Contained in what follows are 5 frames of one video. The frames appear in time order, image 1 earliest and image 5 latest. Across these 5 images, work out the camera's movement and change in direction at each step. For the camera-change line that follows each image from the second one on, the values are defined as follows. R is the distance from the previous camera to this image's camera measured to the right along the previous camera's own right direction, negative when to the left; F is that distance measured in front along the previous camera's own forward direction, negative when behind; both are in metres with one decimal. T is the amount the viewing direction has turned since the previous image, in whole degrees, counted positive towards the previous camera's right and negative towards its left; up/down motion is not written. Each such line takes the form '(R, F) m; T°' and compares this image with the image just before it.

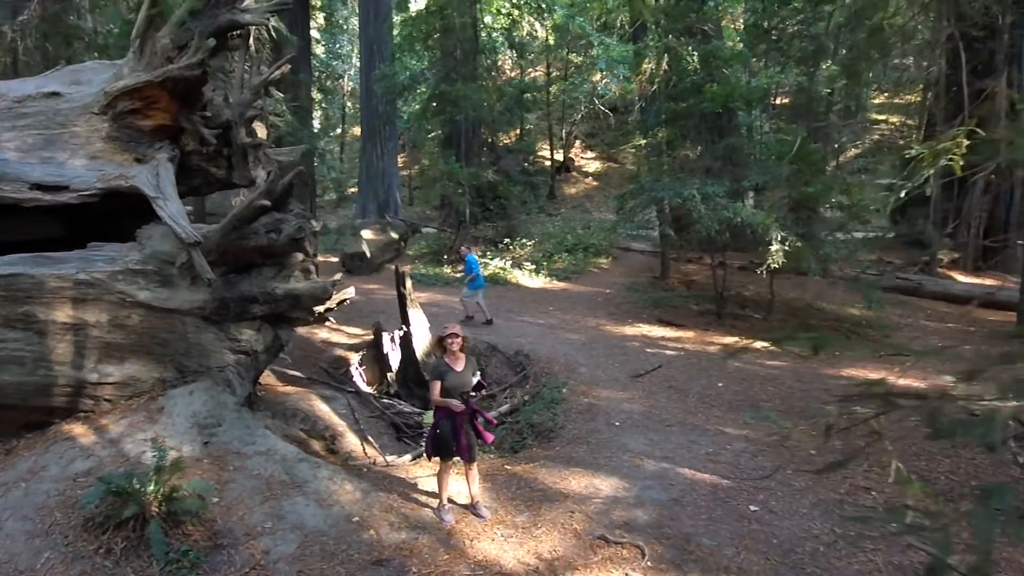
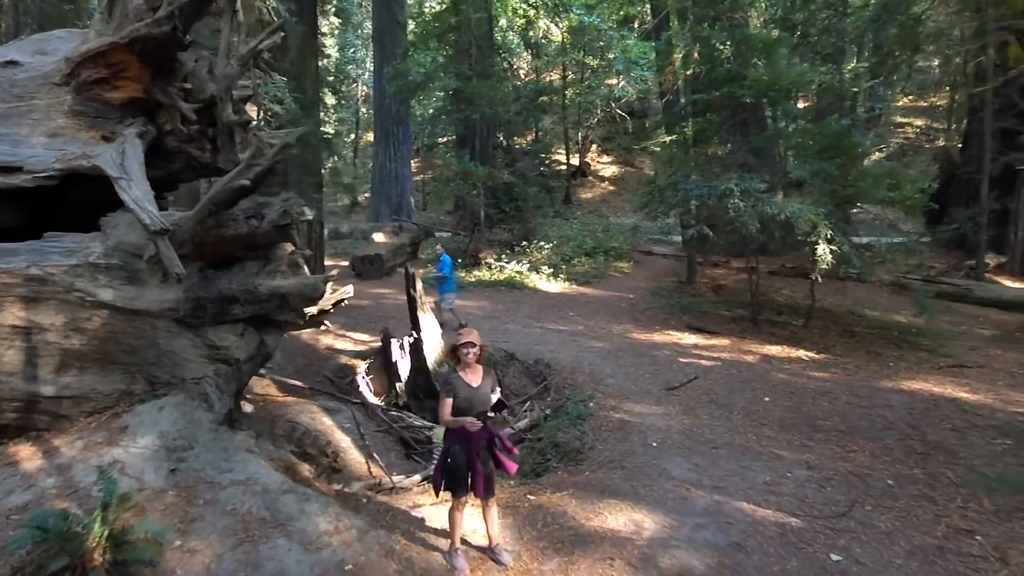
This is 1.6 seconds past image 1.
(-0.1, +0.8) m; -1°
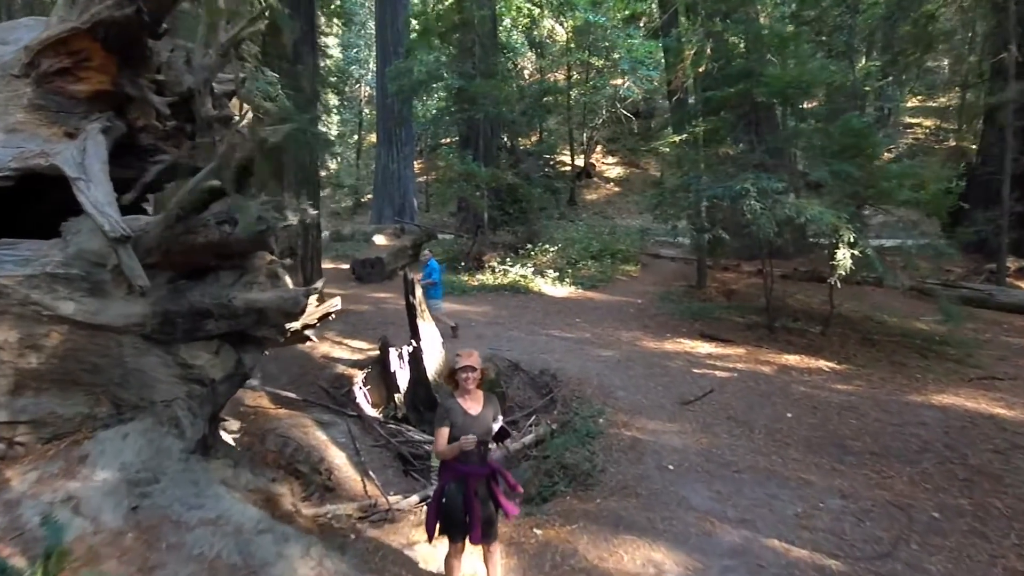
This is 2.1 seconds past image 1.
(0.0, +0.5) m; 0°
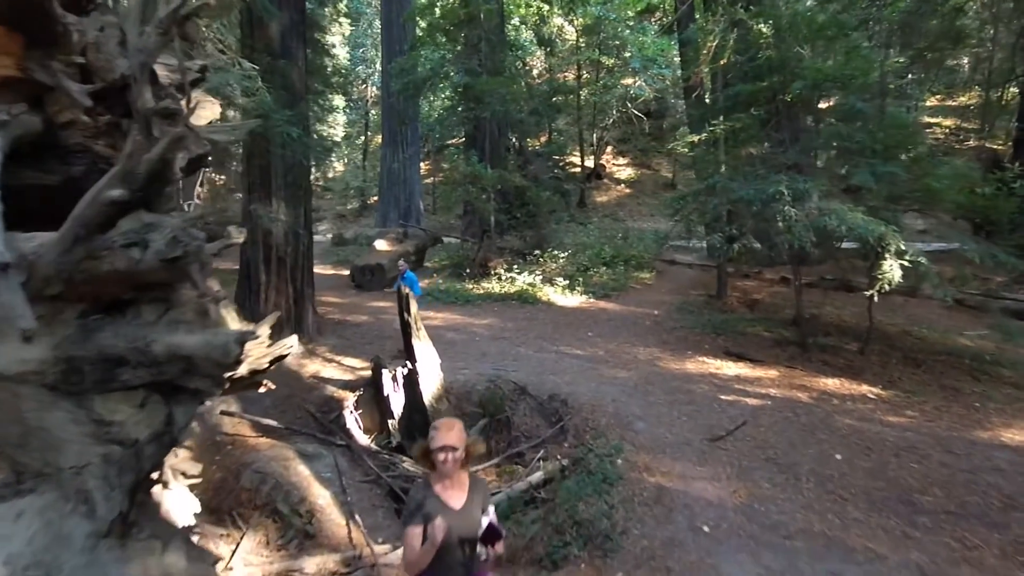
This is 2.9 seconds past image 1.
(0.0, +0.9) m; -1°
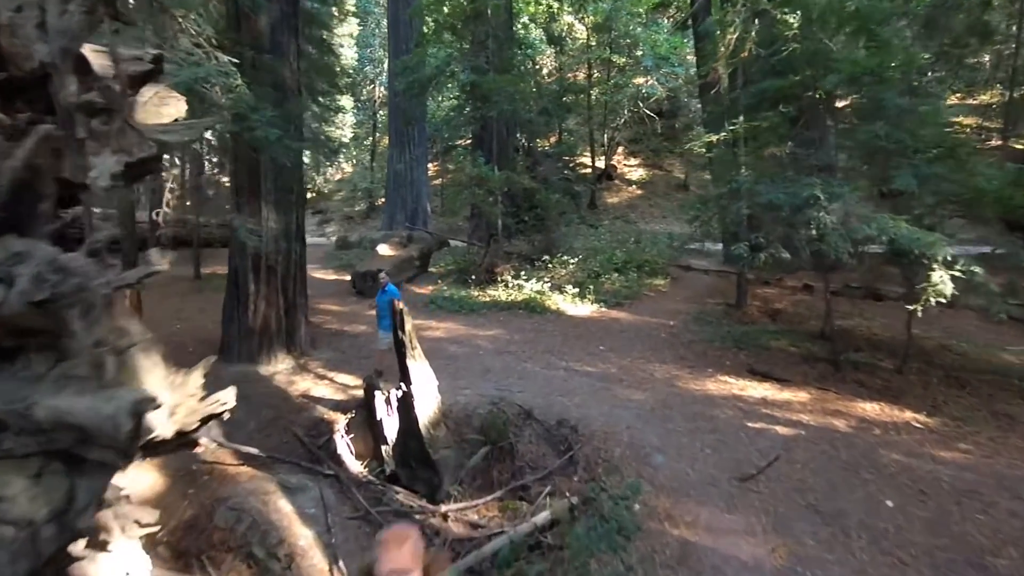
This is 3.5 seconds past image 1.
(+0.1, +0.7) m; -1°
